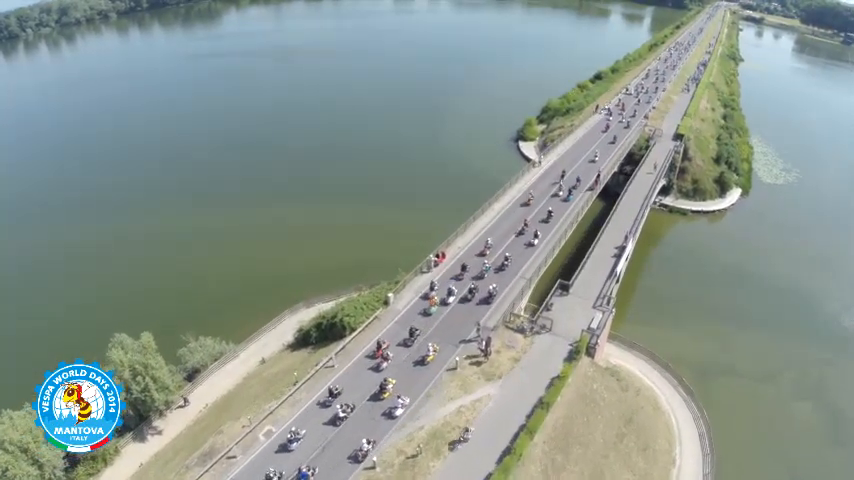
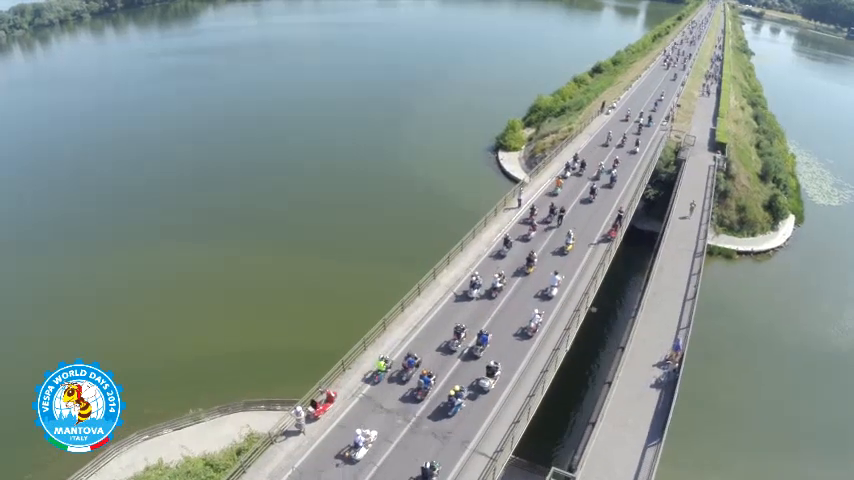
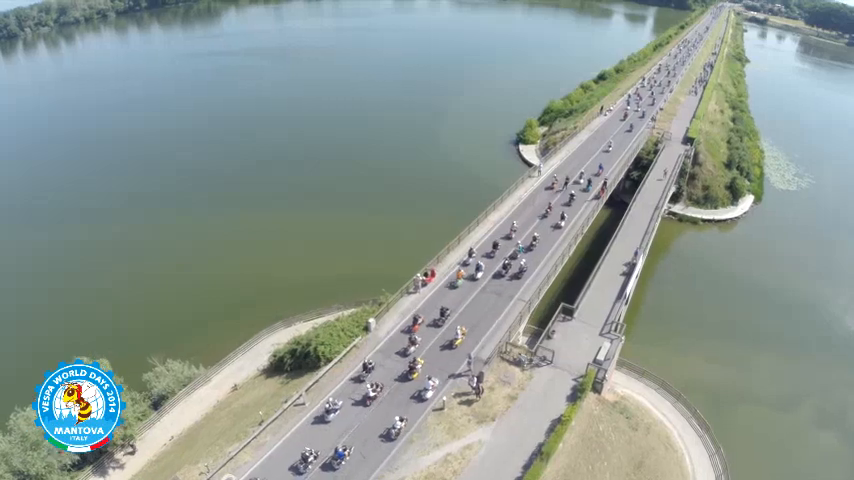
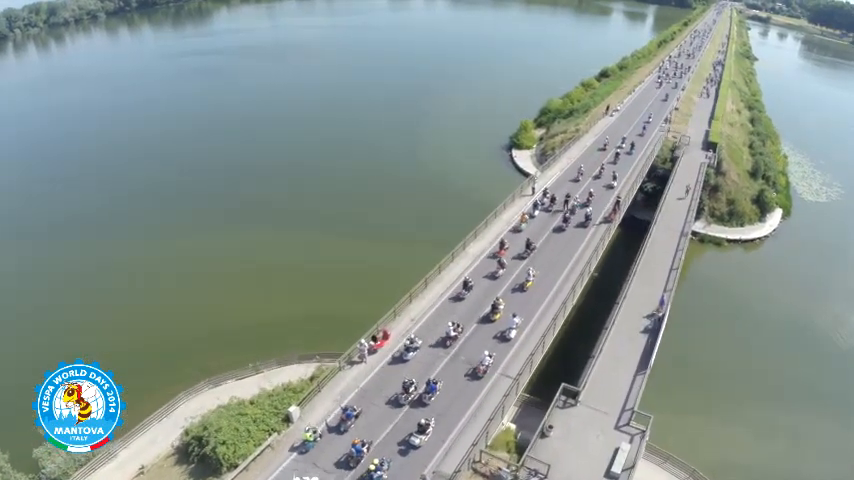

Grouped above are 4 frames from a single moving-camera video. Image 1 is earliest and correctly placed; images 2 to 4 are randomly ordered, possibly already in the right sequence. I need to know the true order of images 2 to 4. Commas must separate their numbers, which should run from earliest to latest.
3, 4, 2
